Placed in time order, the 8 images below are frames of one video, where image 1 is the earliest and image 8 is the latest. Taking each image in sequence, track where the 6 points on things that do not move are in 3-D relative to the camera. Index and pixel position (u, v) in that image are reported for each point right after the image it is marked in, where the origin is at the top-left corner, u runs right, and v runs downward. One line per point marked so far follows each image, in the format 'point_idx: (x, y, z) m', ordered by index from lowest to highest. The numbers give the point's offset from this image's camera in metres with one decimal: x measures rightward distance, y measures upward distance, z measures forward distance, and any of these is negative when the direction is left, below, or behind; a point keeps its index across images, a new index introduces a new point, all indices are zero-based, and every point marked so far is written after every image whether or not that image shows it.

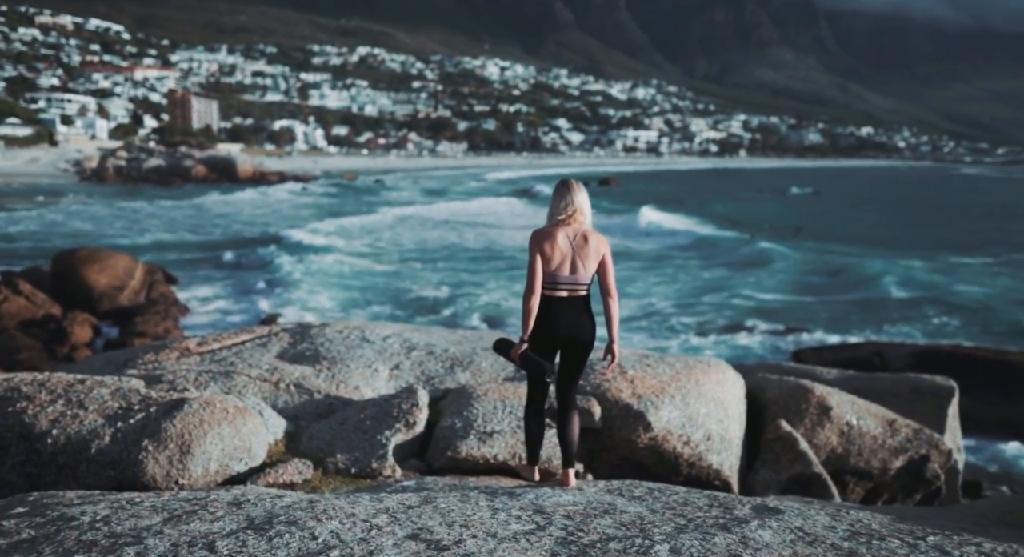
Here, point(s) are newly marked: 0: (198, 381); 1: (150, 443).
0: (-2.0, -0.7, +5.7) m
1: (-1.9, -0.9, +4.7) m
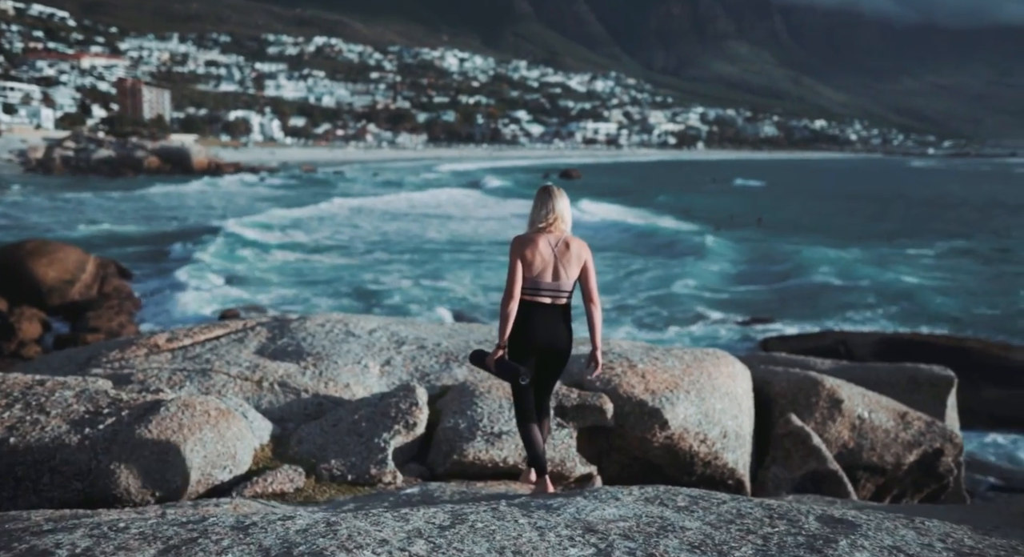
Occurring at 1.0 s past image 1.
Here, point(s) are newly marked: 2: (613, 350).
0: (-2.0, -0.6, +5.2) m
1: (-1.8, -0.8, +4.2) m
2: (+0.6, -0.5, +5.9) m
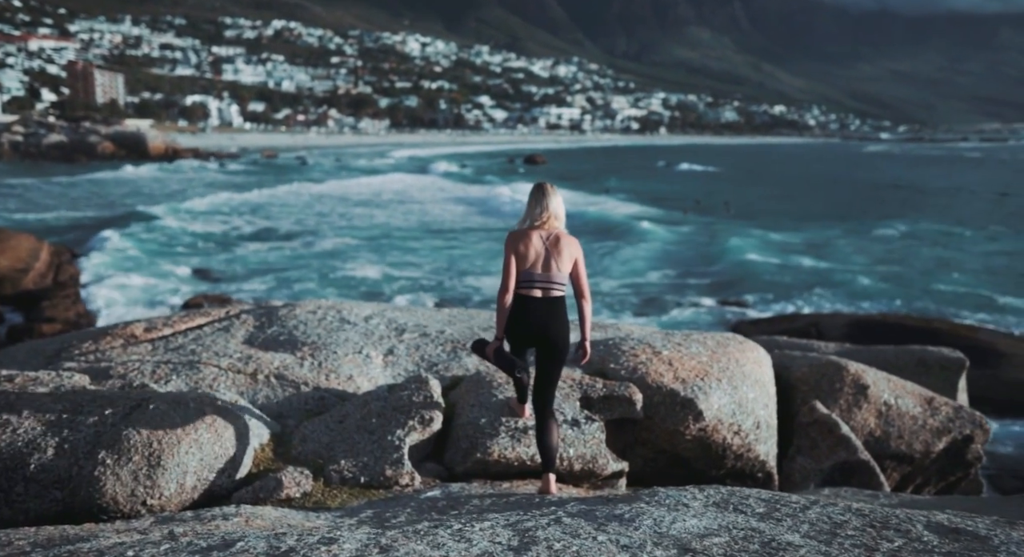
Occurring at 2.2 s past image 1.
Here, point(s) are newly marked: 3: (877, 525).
0: (-1.9, -0.5, +4.8) m
1: (-1.7, -0.7, +3.7) m
2: (+0.7, -0.4, +5.5) m
3: (+1.1, -0.7, +2.6) m
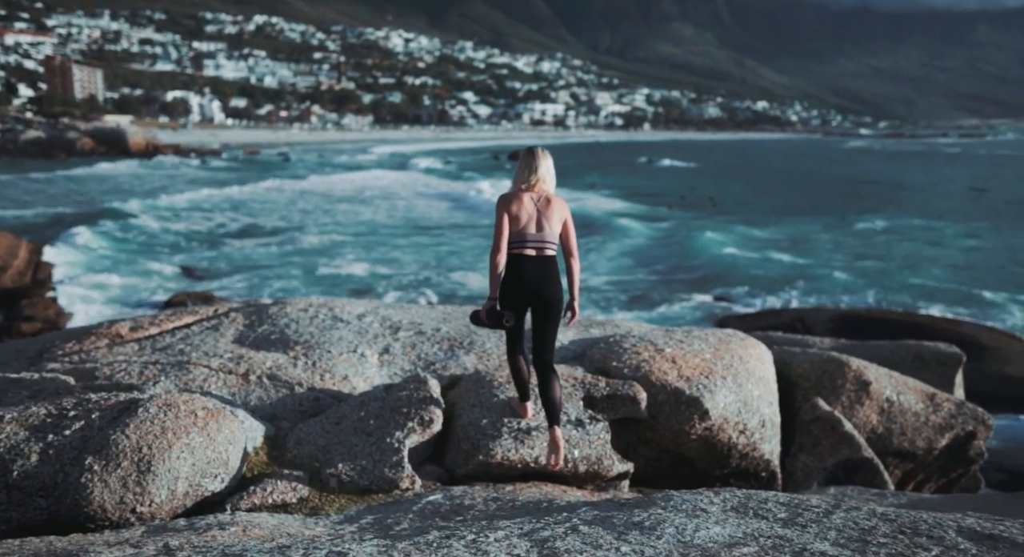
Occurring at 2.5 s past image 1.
0: (-1.9, -0.5, +4.6) m
1: (-1.7, -0.7, +3.6) m
2: (+0.7, -0.3, +5.4) m
3: (+1.1, -0.7, +2.5) m
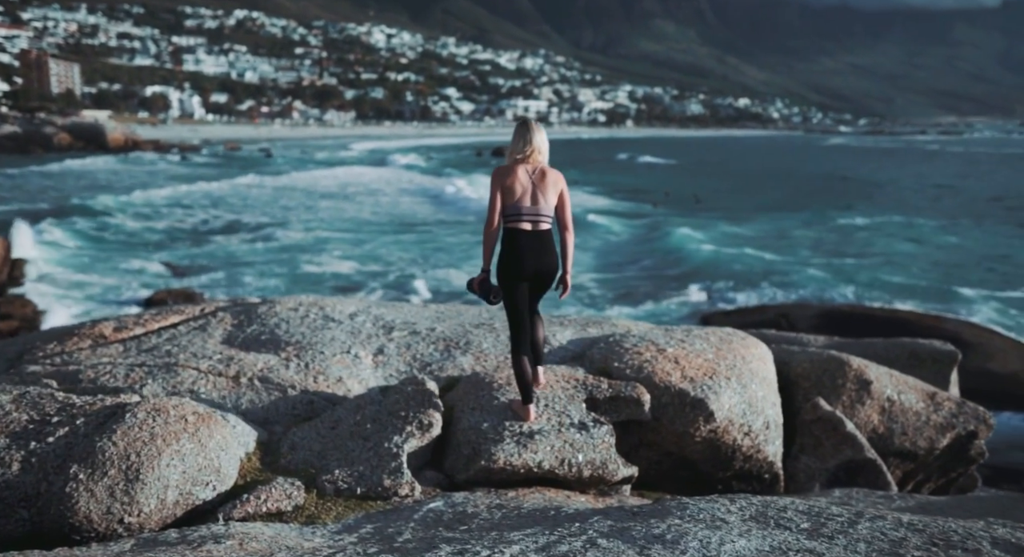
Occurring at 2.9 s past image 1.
0: (-1.9, -0.5, +4.4) m
1: (-1.7, -0.7, +3.4) m
2: (+0.7, -0.3, +5.3) m
3: (+1.1, -0.7, +2.4) m
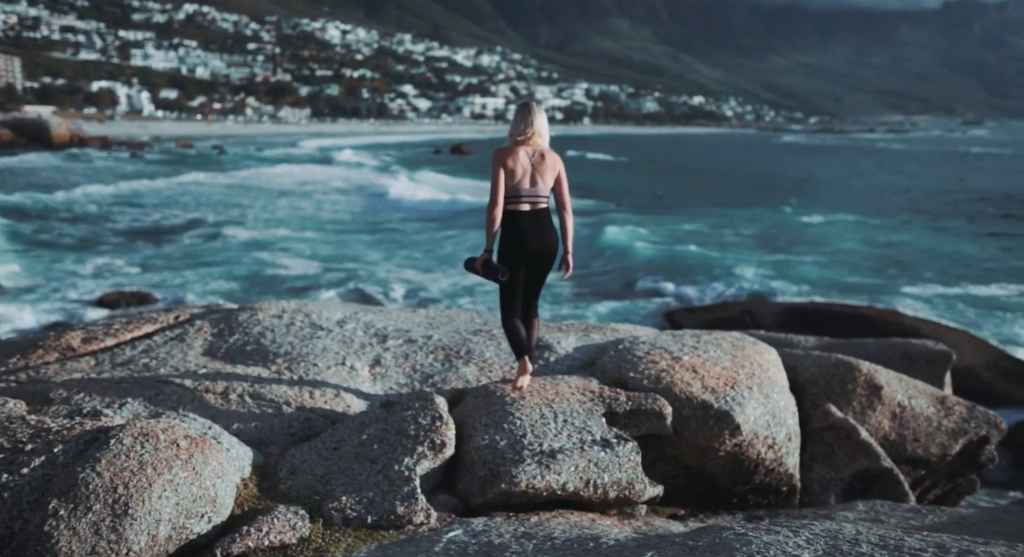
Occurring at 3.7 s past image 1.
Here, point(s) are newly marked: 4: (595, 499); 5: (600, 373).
0: (-1.8, -0.5, +4.1) m
1: (-1.6, -0.8, +3.1) m
2: (+0.7, -0.4, +5.0) m
3: (+1.3, -0.7, +2.1) m
4: (+0.3, -0.9, +3.6) m
5: (+0.4, -0.5, +4.5) m
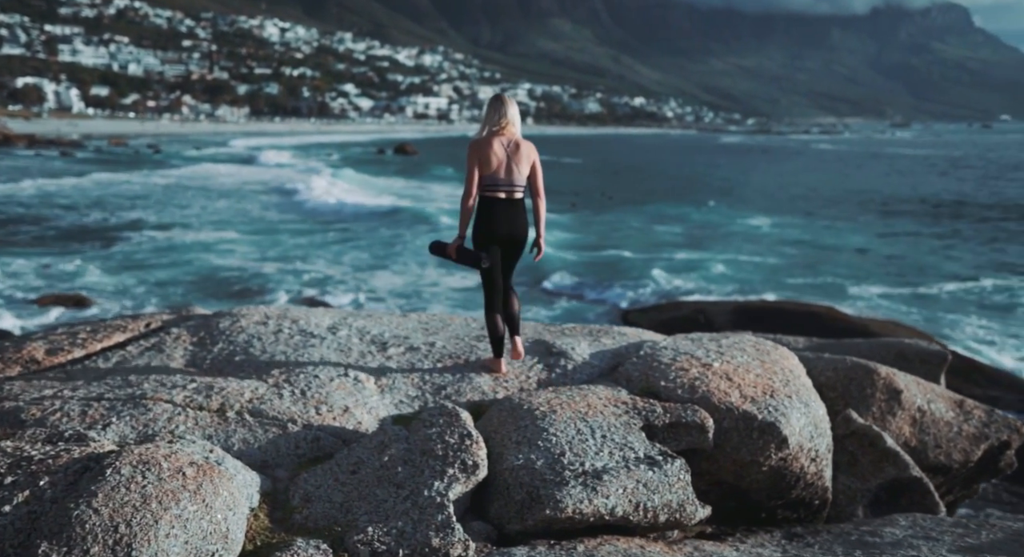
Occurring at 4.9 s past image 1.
0: (-1.7, -0.6, +3.6) m
1: (-1.4, -0.8, +2.6) m
2: (+0.8, -0.4, +4.7) m
3: (+1.5, -0.7, +1.9) m
4: (+0.5, -0.9, +3.3) m
5: (+0.5, -0.5, +4.2) m
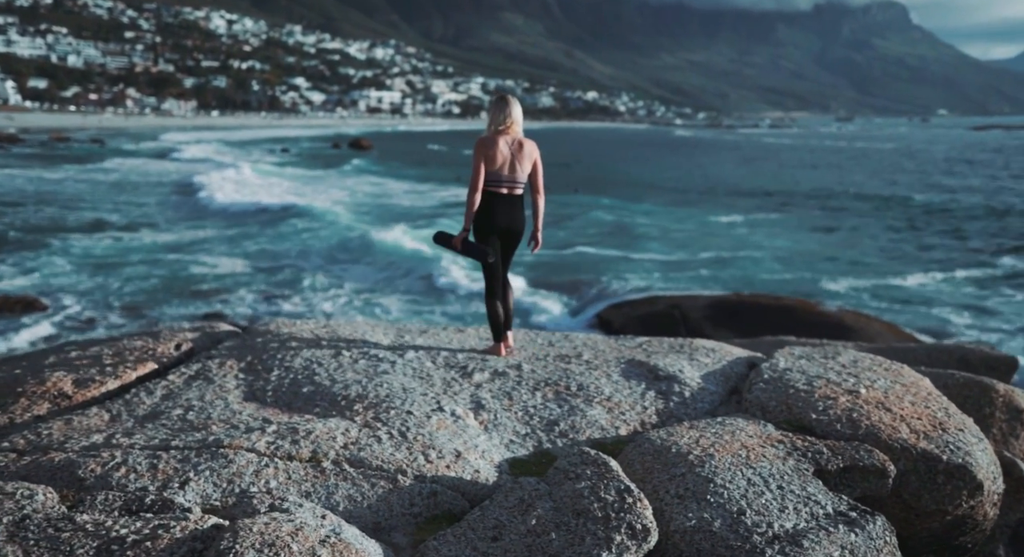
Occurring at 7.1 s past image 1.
0: (-1.2, -0.6, +3.0) m
1: (-0.8, -0.9, +2.0) m
2: (+1.2, -0.4, +4.2) m
3: (+2.2, -0.8, +1.4) m
4: (+1.0, -1.0, +2.8) m
5: (+1.0, -0.5, +3.7) m
